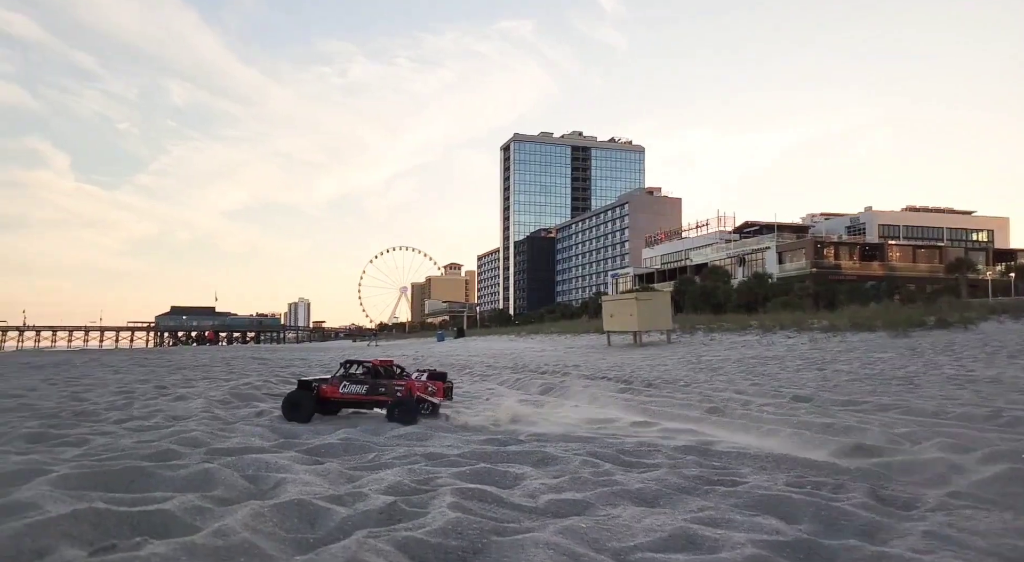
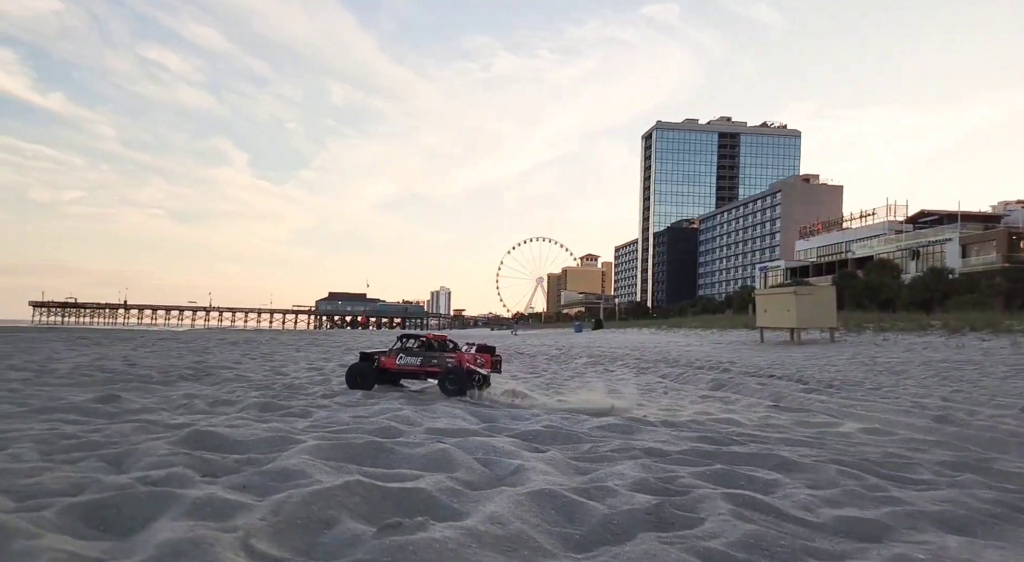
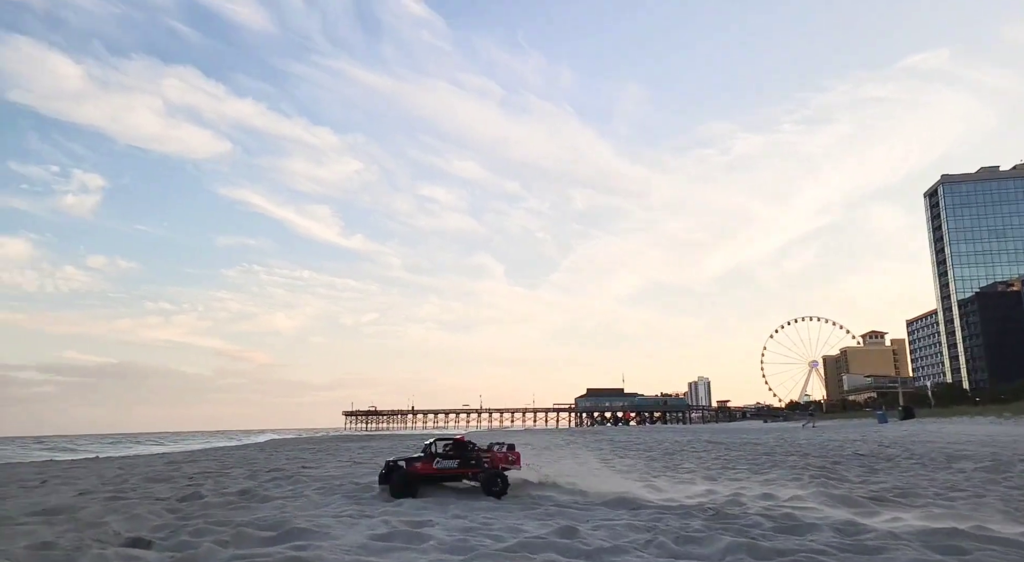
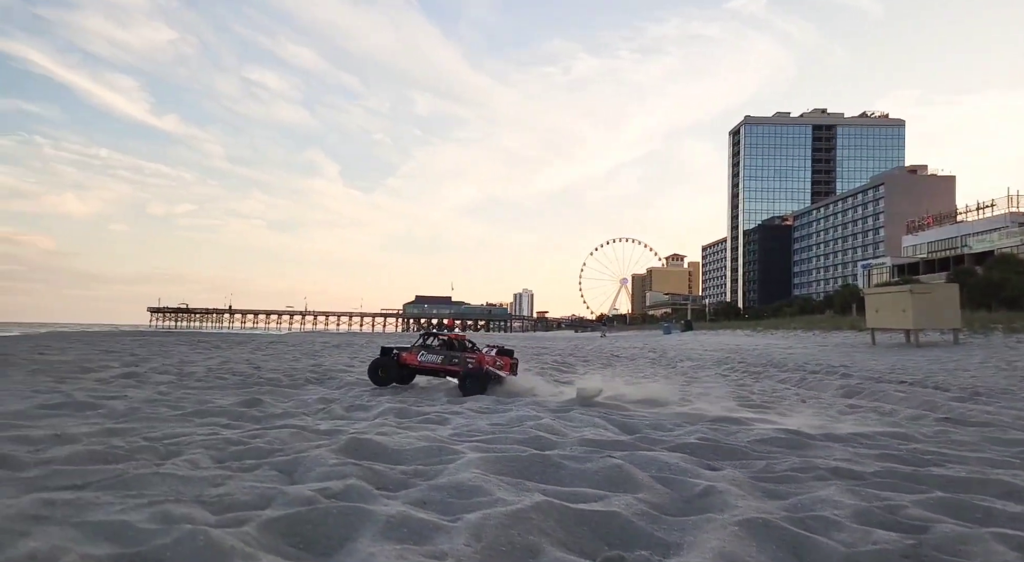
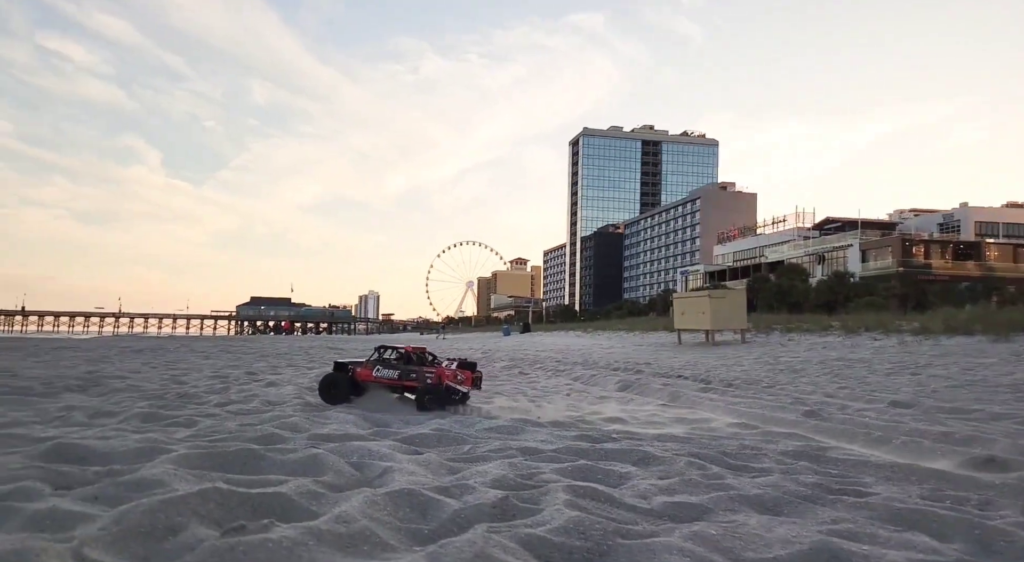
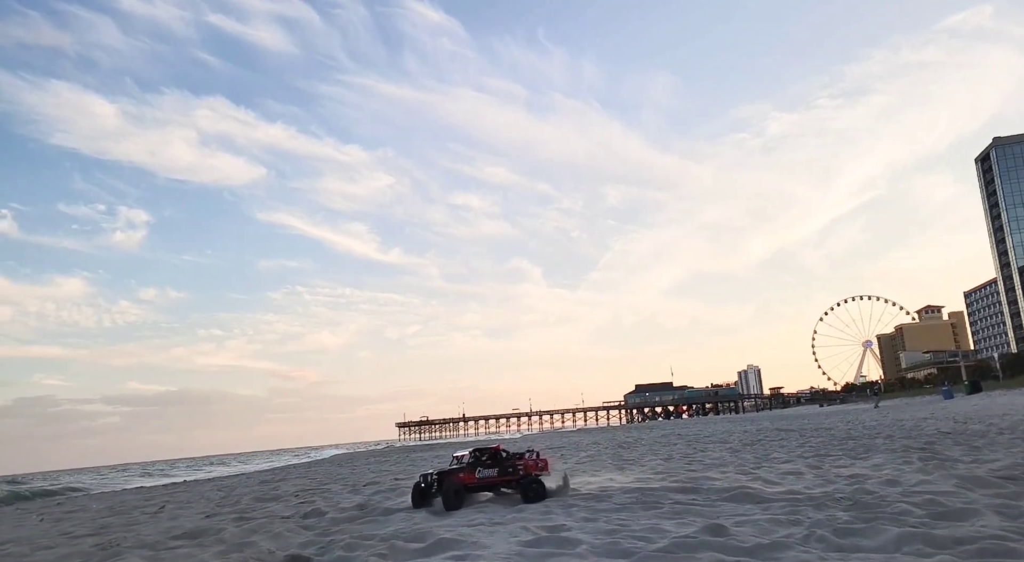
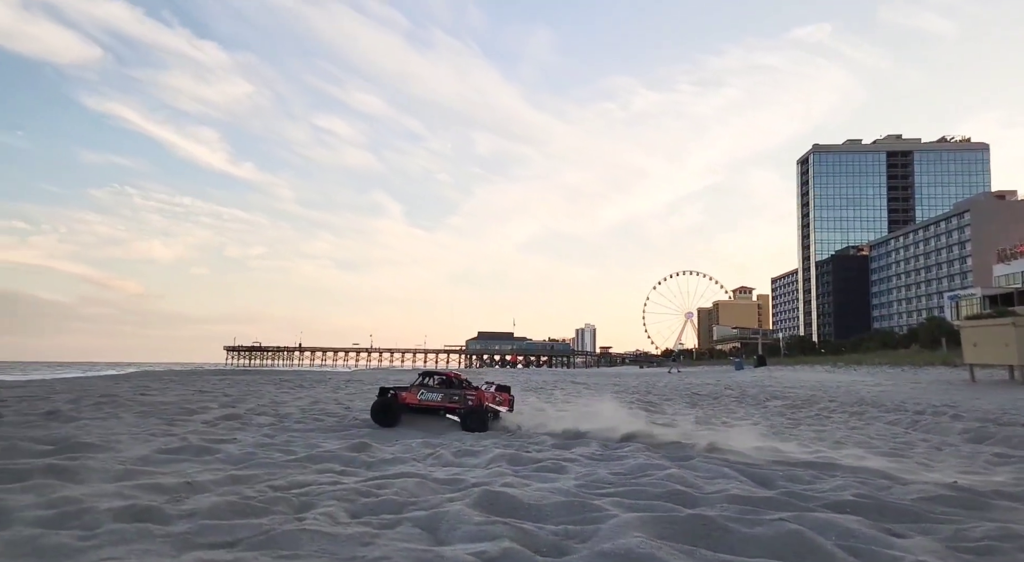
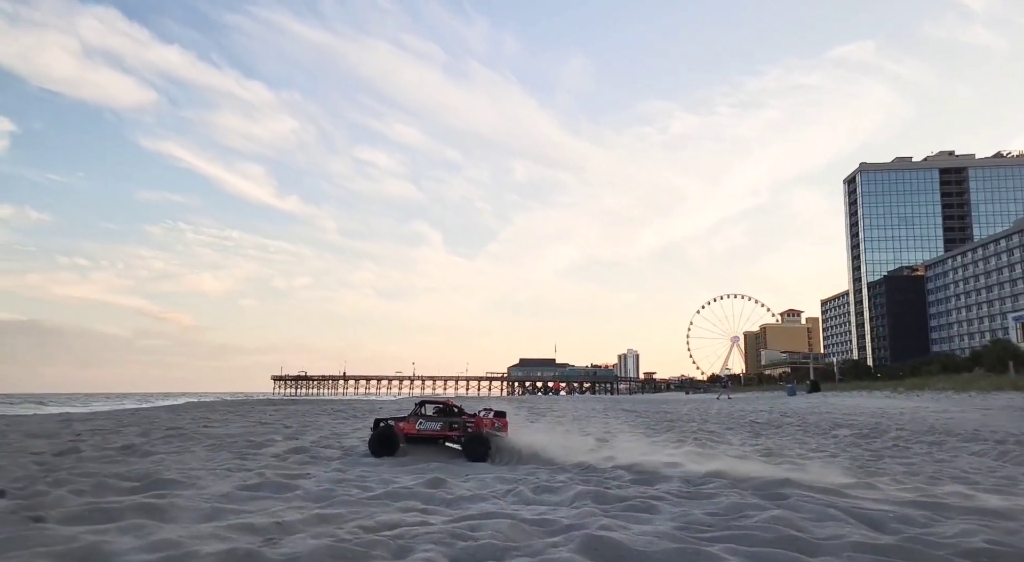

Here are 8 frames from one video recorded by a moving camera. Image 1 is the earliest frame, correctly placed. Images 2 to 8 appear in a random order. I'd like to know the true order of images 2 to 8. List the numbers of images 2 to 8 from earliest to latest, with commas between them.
5, 2, 4, 7, 8, 3, 6
